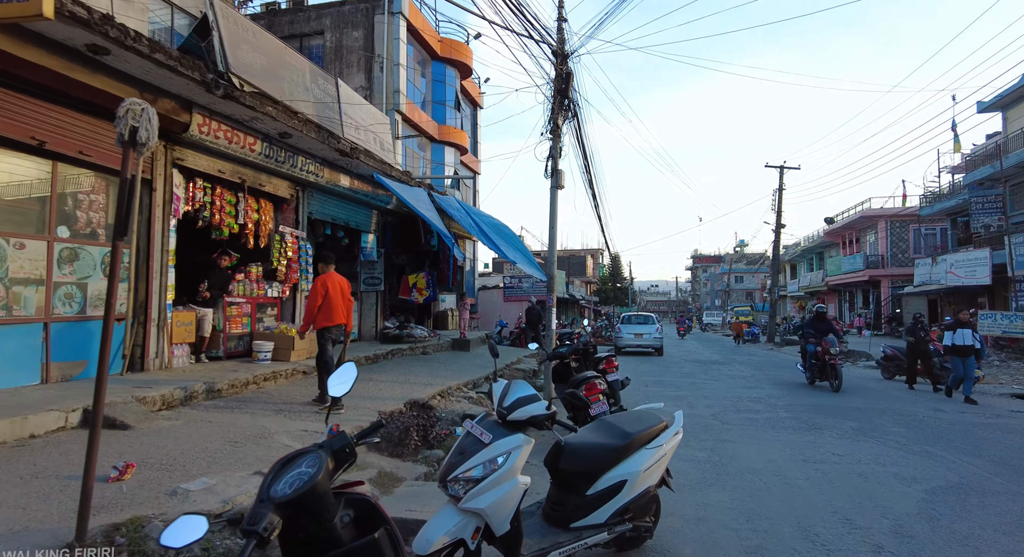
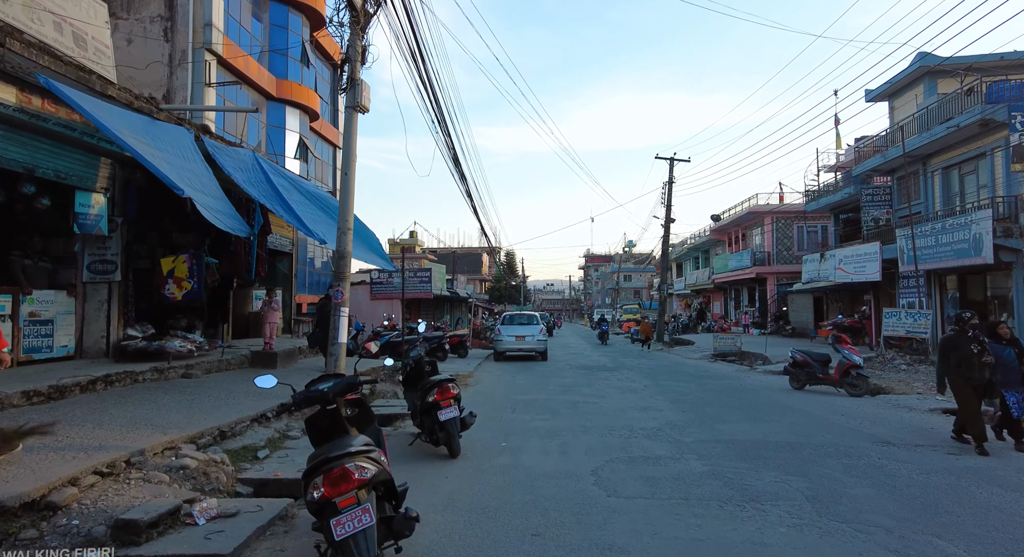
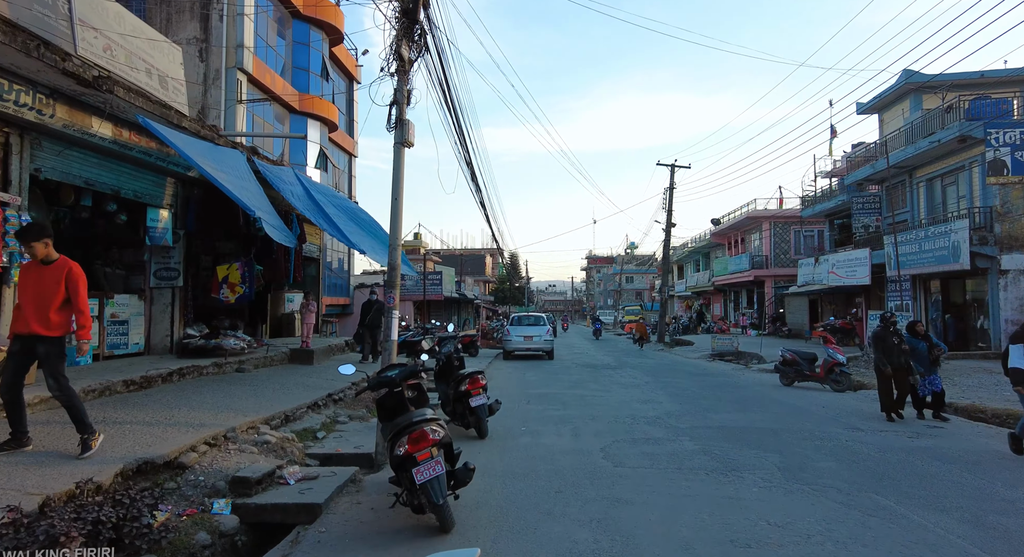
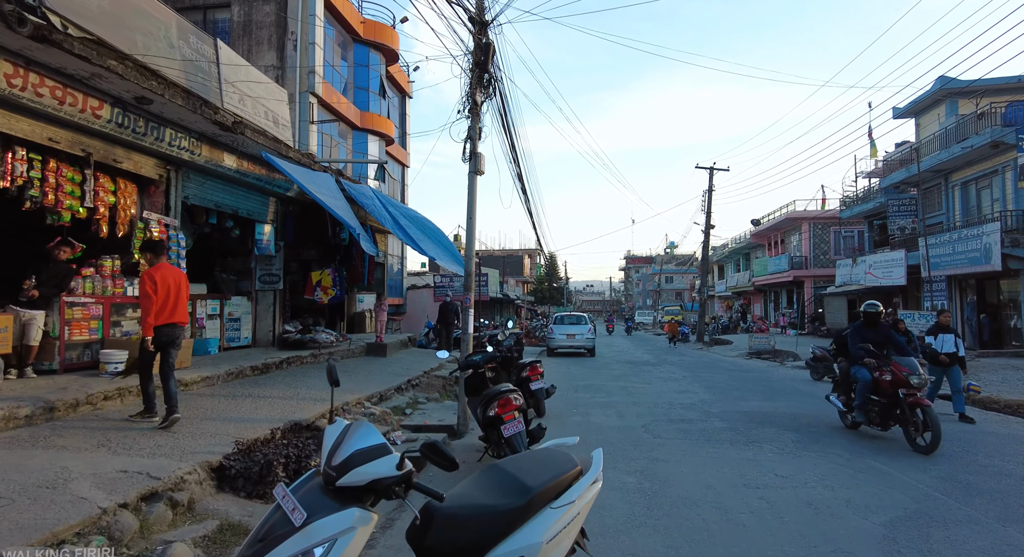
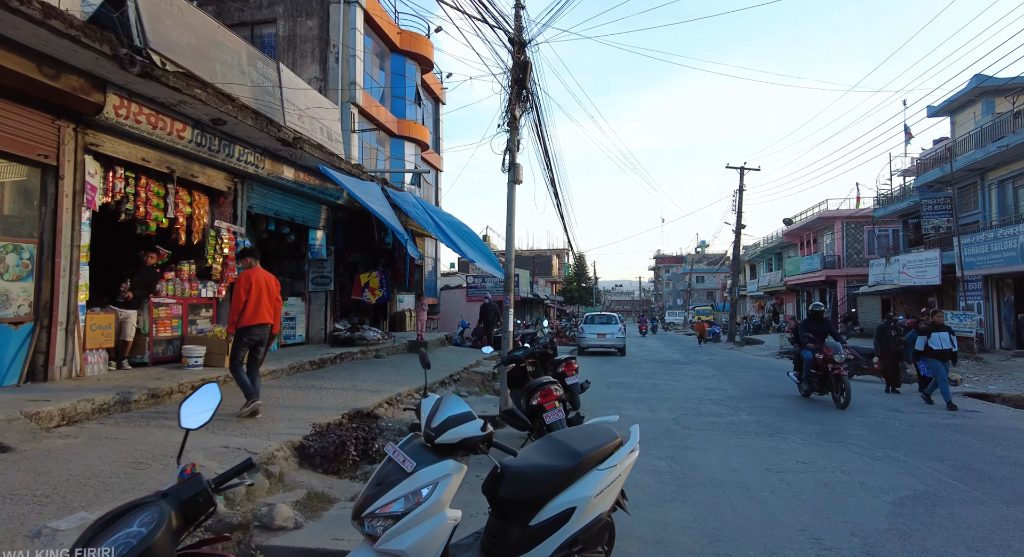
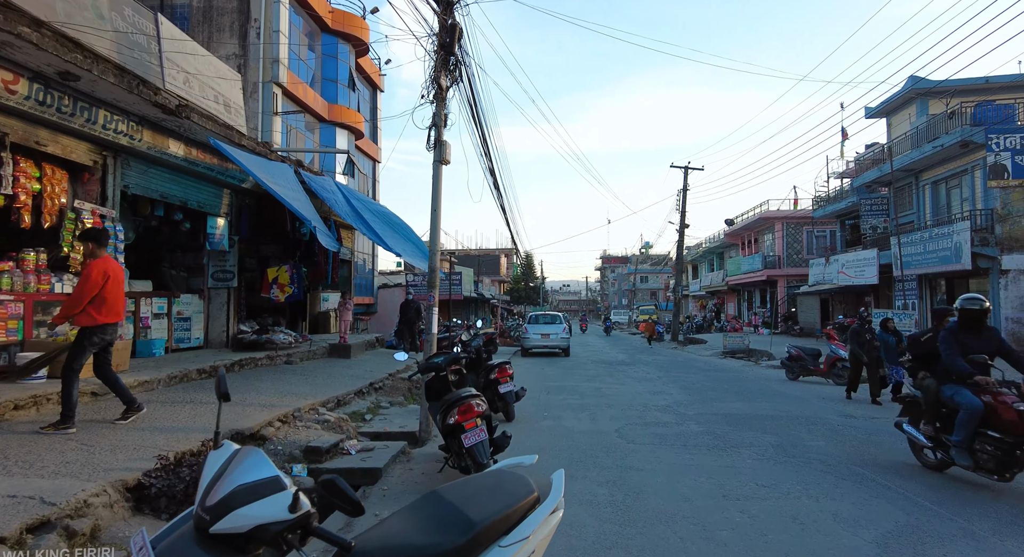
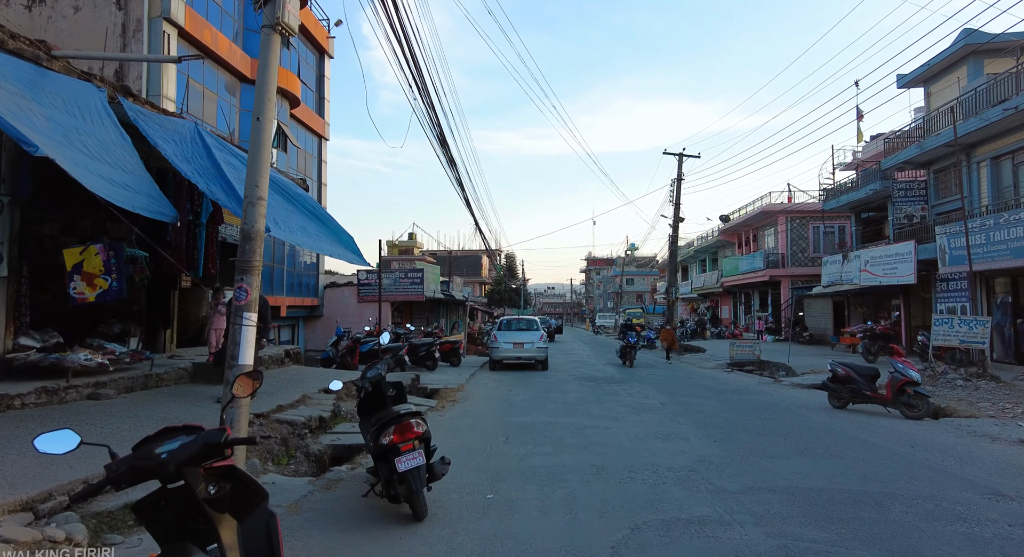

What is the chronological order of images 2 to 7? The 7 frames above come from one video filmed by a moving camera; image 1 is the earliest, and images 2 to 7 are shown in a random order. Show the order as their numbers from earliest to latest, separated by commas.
5, 4, 6, 3, 2, 7
